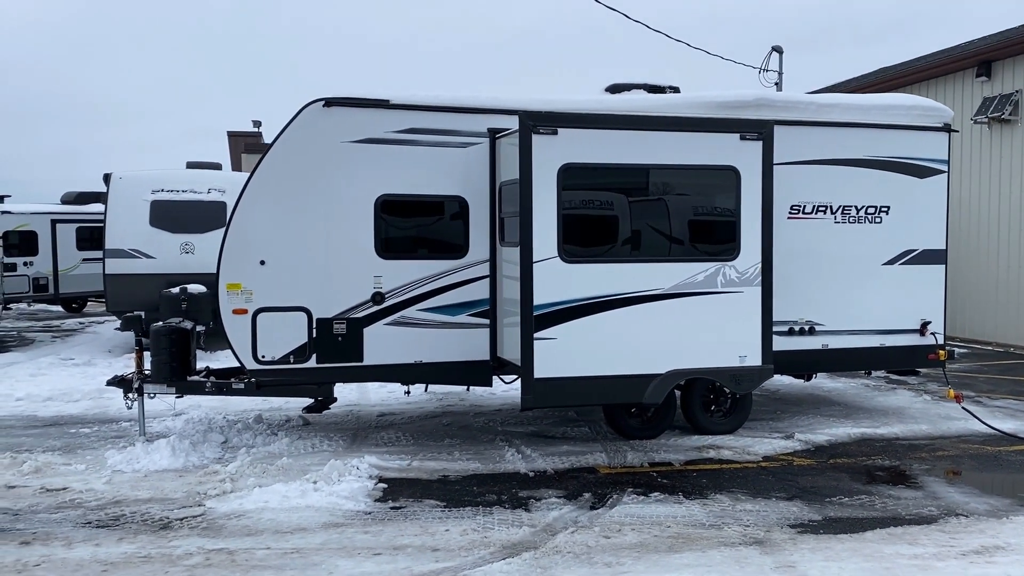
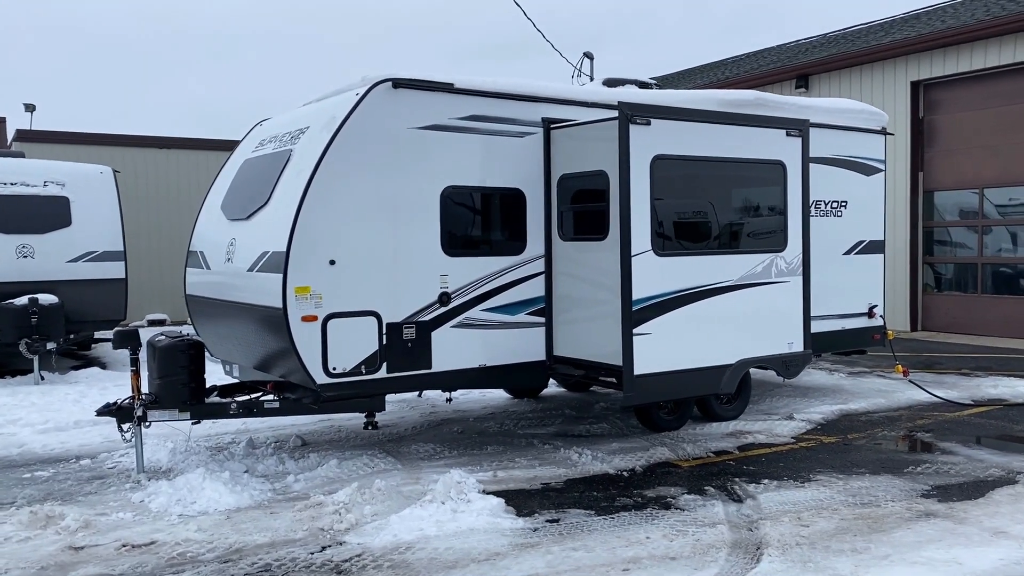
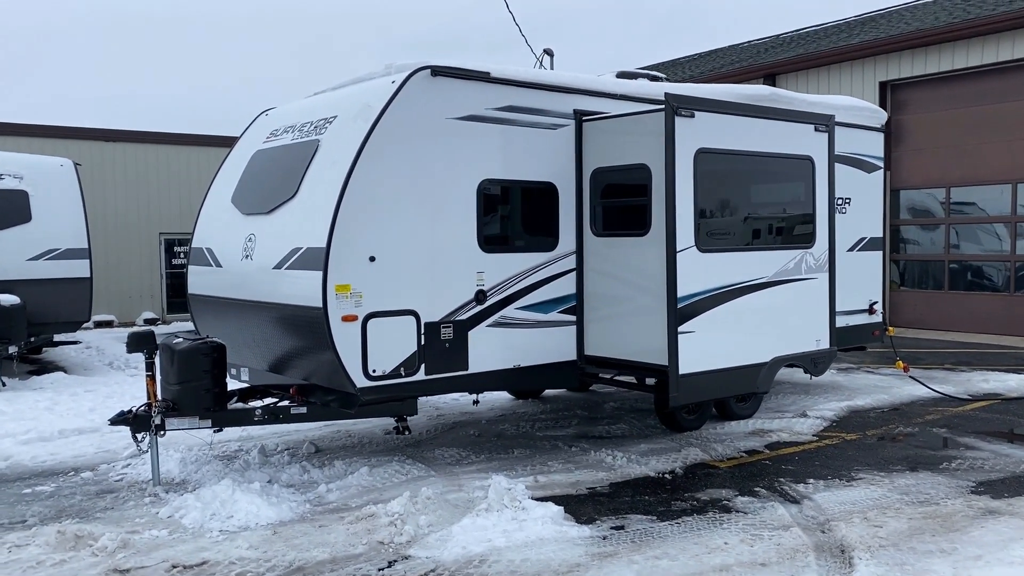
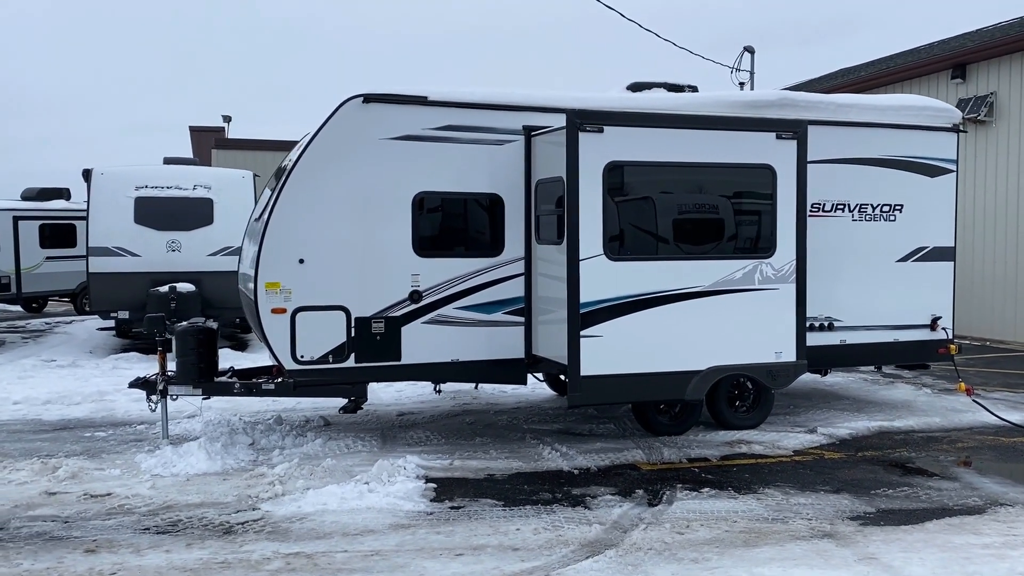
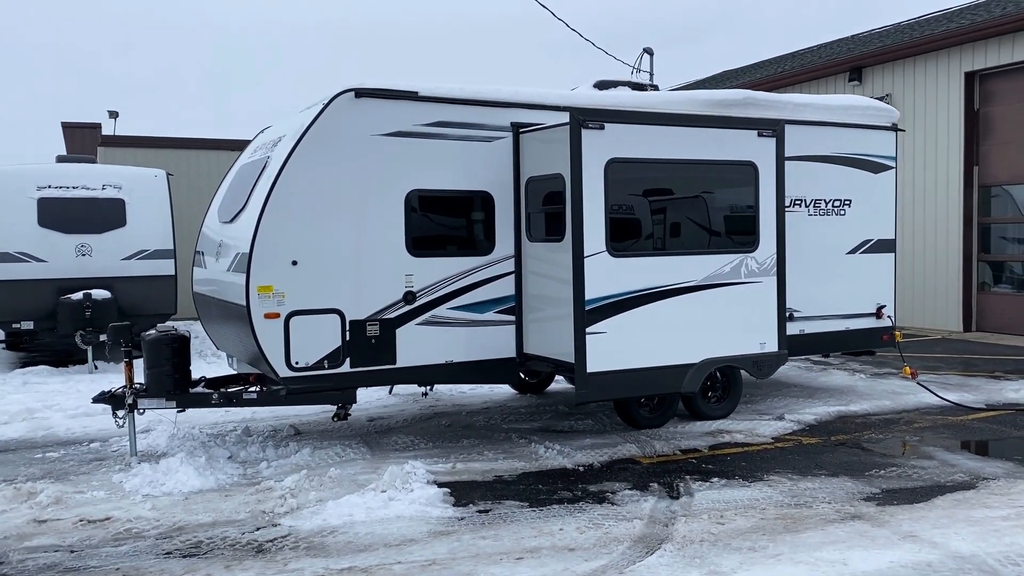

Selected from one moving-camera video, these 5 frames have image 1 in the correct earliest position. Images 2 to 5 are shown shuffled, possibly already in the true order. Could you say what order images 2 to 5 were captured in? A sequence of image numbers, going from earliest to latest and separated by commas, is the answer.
4, 5, 2, 3
